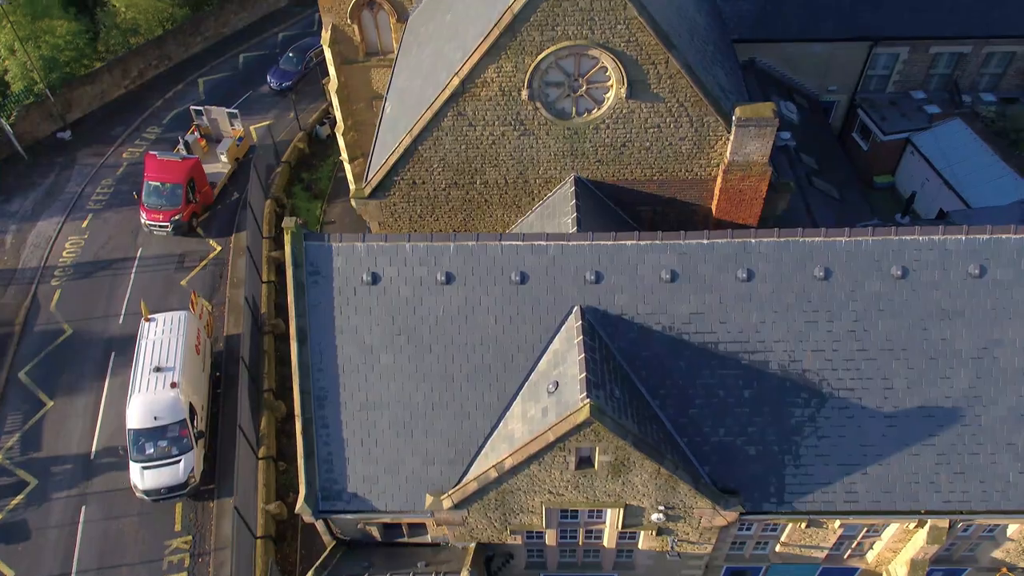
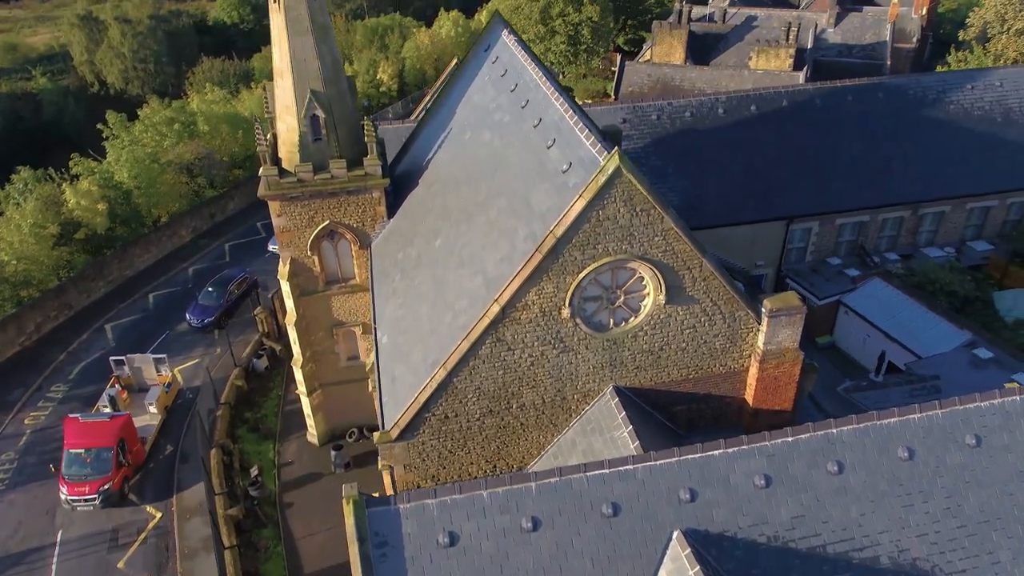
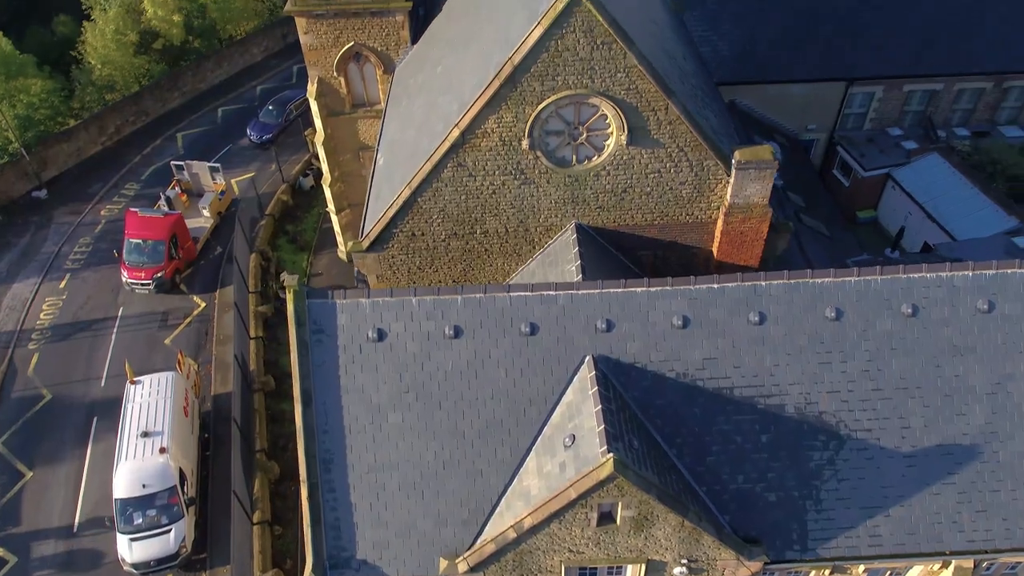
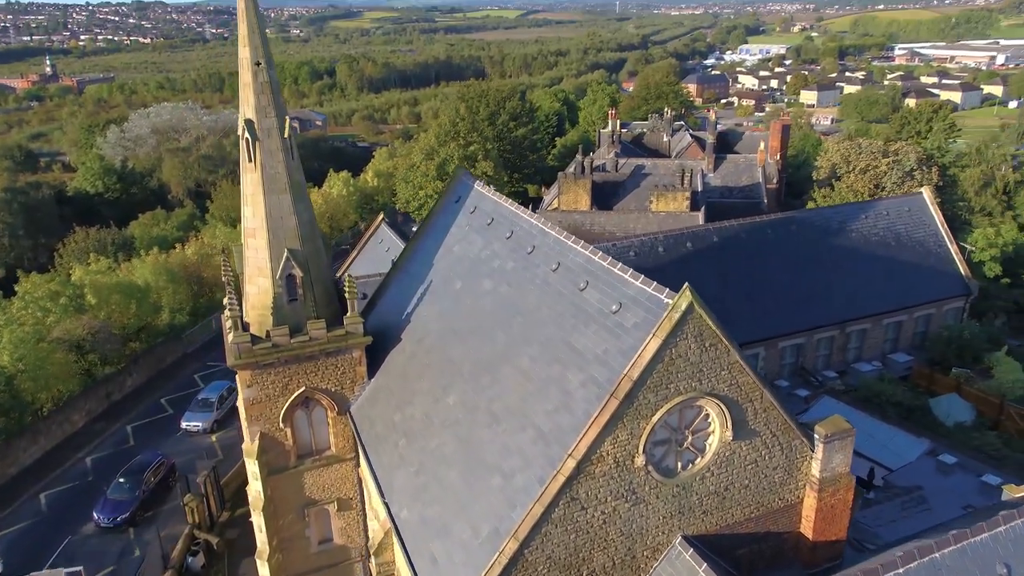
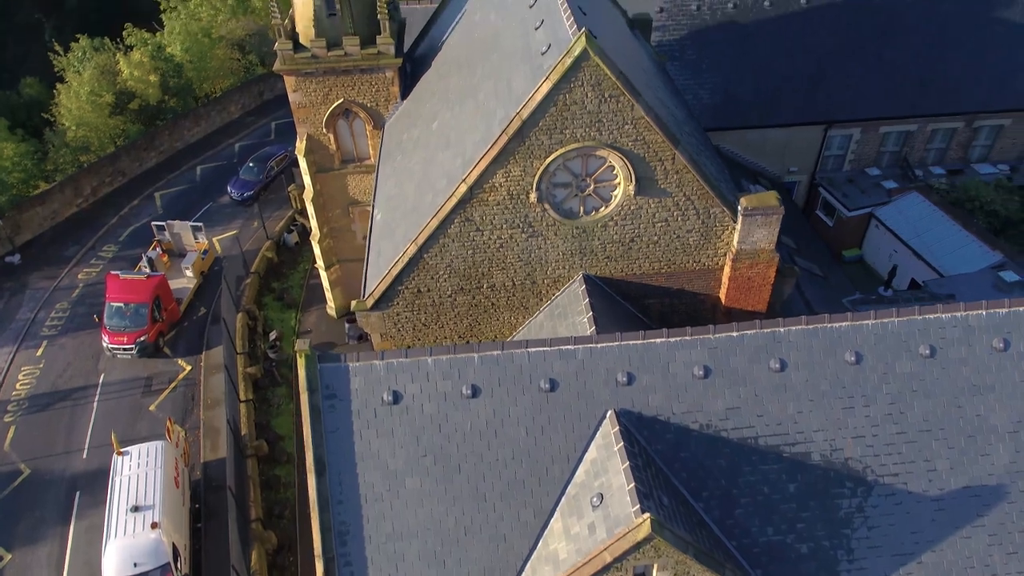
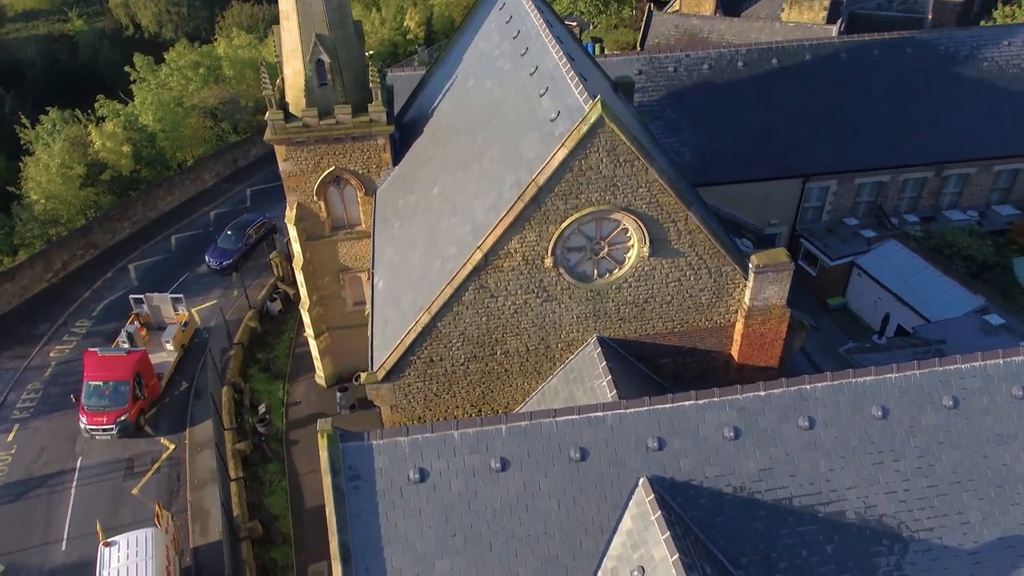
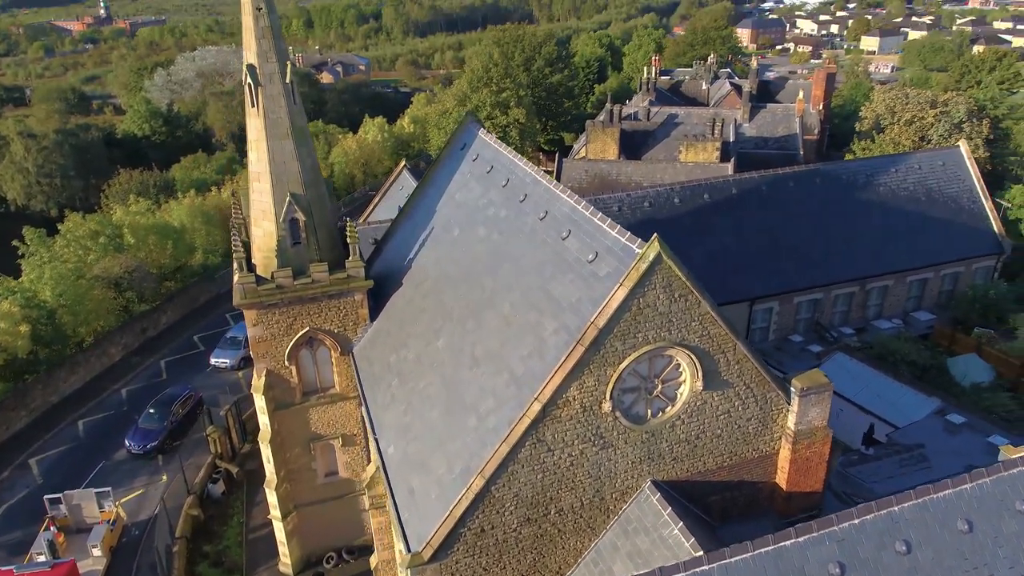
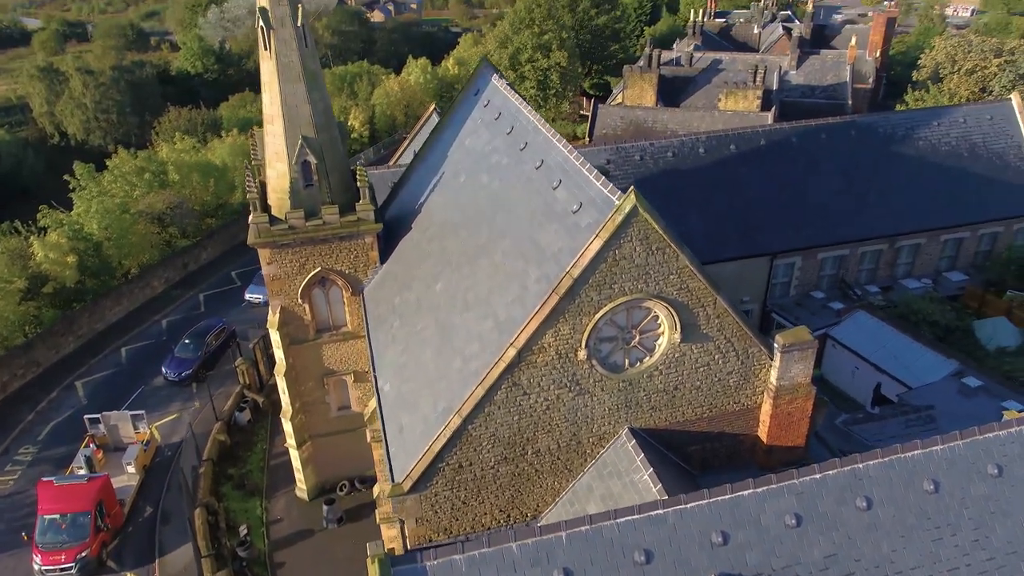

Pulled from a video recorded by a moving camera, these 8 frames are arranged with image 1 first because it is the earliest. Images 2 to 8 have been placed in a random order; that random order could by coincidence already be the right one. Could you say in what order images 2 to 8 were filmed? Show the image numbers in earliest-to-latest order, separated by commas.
3, 5, 6, 2, 8, 7, 4
